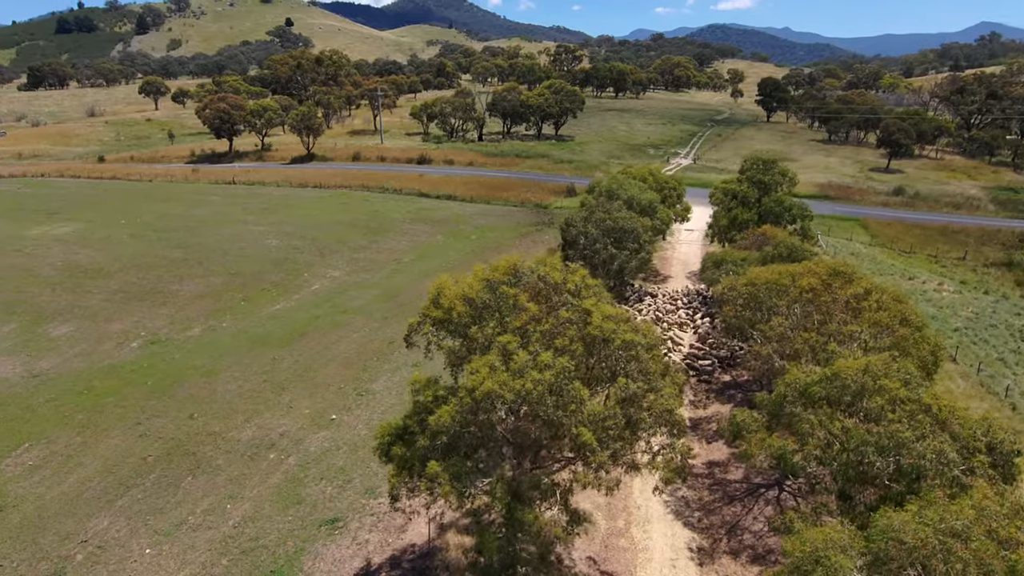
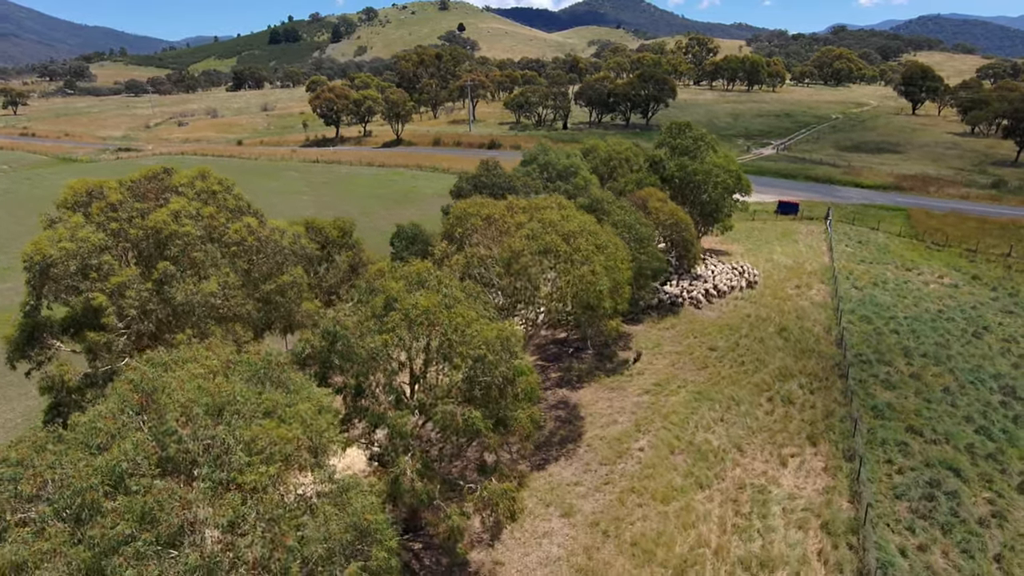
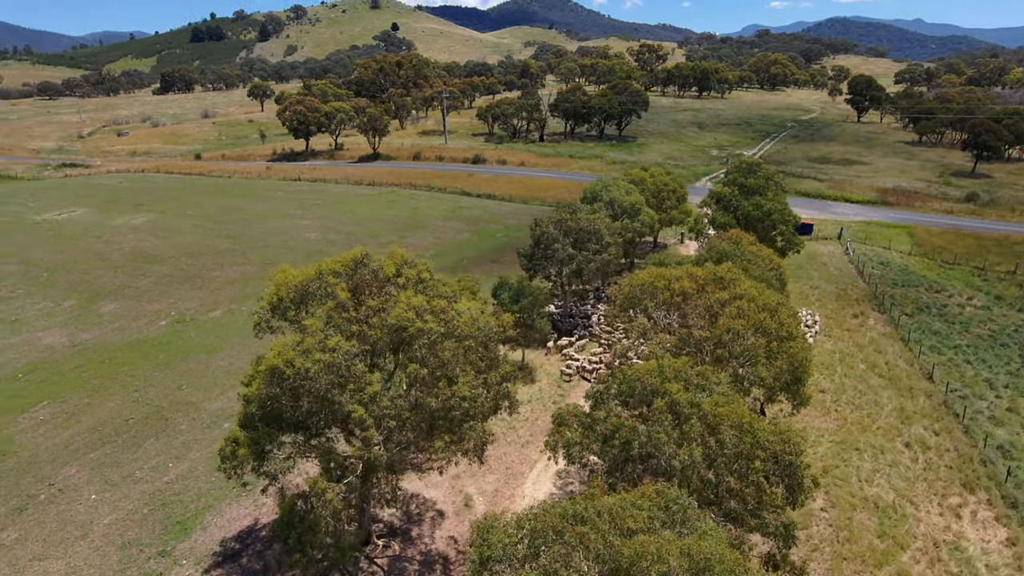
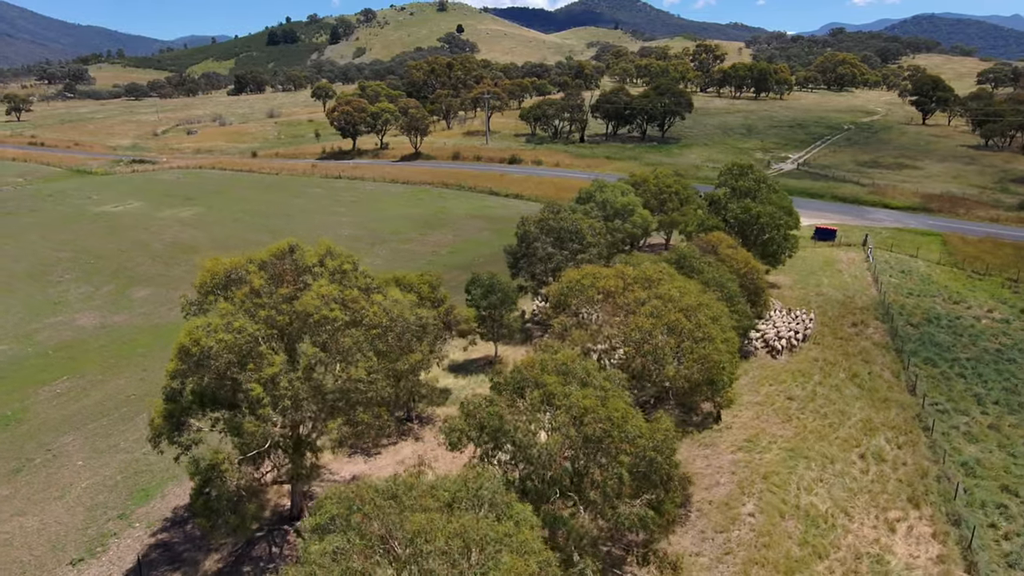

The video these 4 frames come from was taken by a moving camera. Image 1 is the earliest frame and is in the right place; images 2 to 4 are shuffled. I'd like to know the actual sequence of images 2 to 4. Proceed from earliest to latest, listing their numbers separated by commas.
3, 4, 2
